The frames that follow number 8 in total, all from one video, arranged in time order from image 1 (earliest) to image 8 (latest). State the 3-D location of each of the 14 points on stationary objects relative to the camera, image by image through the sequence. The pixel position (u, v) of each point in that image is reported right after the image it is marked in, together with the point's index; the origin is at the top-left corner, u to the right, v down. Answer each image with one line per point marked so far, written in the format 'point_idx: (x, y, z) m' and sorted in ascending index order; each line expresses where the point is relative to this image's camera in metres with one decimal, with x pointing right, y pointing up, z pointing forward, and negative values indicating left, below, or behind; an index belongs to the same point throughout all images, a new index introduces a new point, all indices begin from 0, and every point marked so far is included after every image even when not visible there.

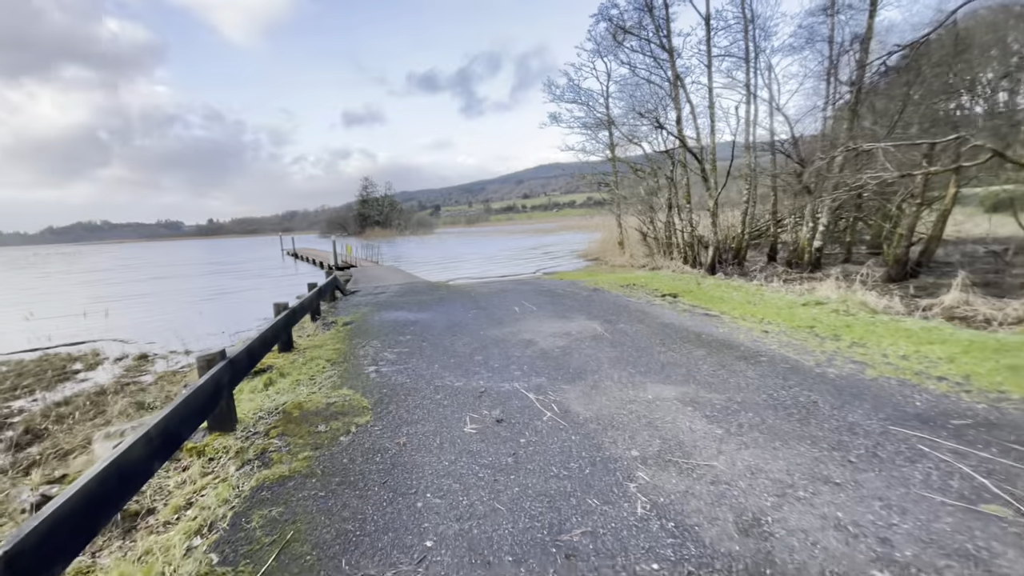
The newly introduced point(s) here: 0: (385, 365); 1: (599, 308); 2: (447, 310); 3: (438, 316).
0: (-1.4, -0.9, +5.2) m
1: (+1.5, -0.3, +8.1) m
2: (-1.2, -0.4, +8.6) m
3: (-1.3, -0.5, +8.0) m
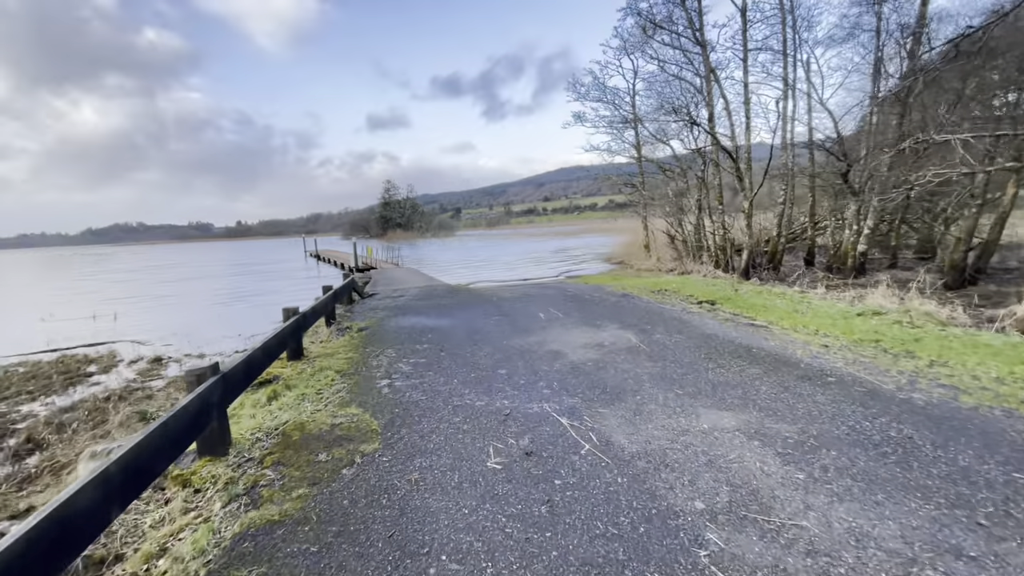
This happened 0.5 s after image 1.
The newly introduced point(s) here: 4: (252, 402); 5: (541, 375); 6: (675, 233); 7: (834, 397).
0: (-1.1, -0.9, +4.7) m
1: (+1.9, -0.4, +7.5) m
2: (-0.8, -0.5, +8.1) m
3: (-0.9, -0.5, +7.5) m
4: (-2.5, -1.1, +4.5) m
5: (+0.3, -0.9, +4.6) m
6: (+6.5, +2.2, +19.0) m
7: (+2.7, -0.9, +4.0) m
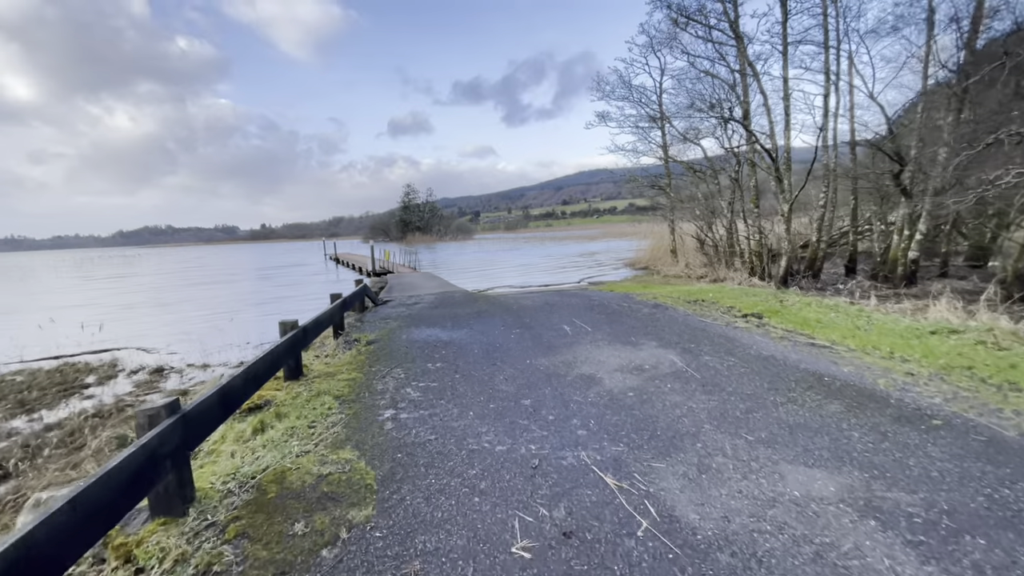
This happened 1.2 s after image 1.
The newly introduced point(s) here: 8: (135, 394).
0: (-0.9, -1.0, +4.0) m
1: (+2.3, -0.6, +6.7) m
2: (-0.4, -0.6, +7.4) m
3: (-0.5, -0.7, +6.8) m
4: (-2.3, -1.2, +3.9) m
5: (+0.5, -1.0, +3.8) m
6: (+7.3, +1.9, +18.0) m
7: (+2.9, -1.1, +3.1) m
8: (-6.1, -1.7, +7.6) m
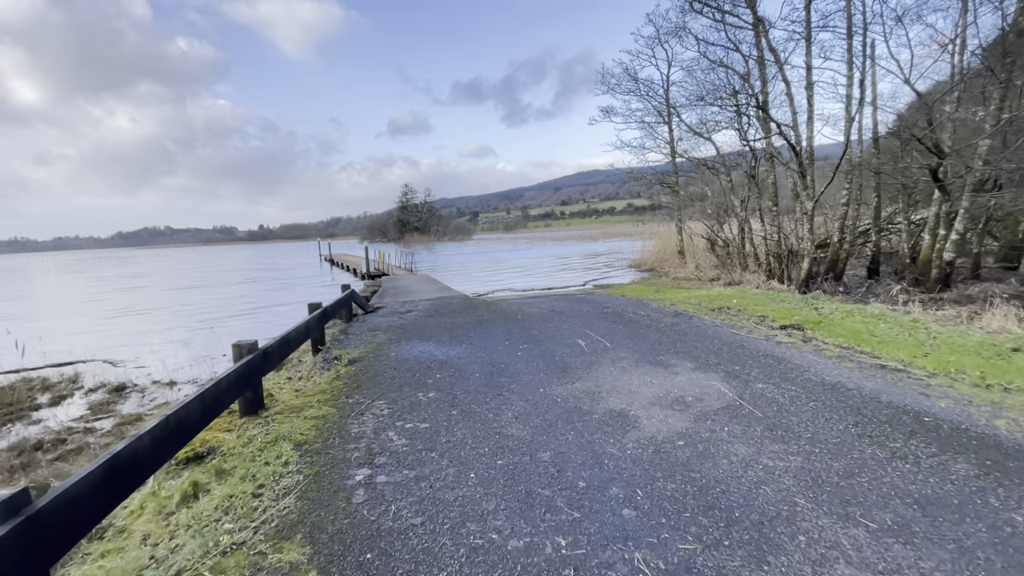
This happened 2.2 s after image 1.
0: (-0.8, -1.2, +3.0) m
1: (+2.3, -0.7, +5.7) m
2: (-0.3, -0.7, +6.4) m
3: (-0.5, -0.8, +5.8) m
4: (-2.2, -1.3, +2.9) m
5: (+0.6, -1.1, +2.9) m
6: (+7.4, +1.8, +17.0) m
7: (+3.0, -1.2, +2.2) m
8: (-6.0, -1.8, +6.6) m
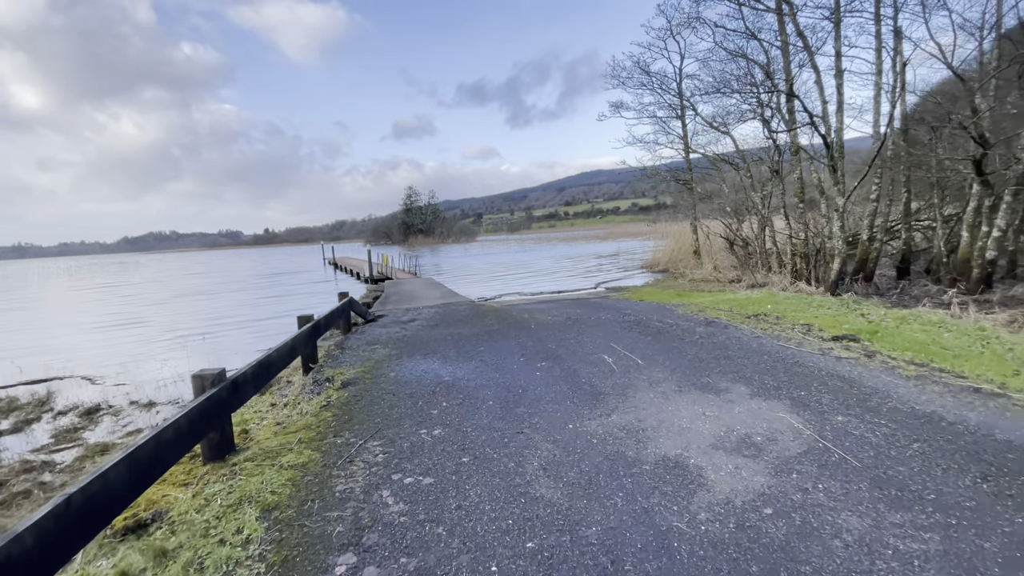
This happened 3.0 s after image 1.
0: (-0.7, -1.3, +2.2) m
1: (+2.5, -0.8, +4.9) m
2: (-0.1, -0.8, +5.6) m
3: (-0.3, -0.9, +5.0) m
4: (-2.0, -1.5, +2.1) m
5: (+0.8, -1.2, +2.1) m
6: (+7.7, +1.7, +16.2) m
7: (+3.2, -1.3, +1.3) m
8: (-5.8, -2.0, +5.8) m
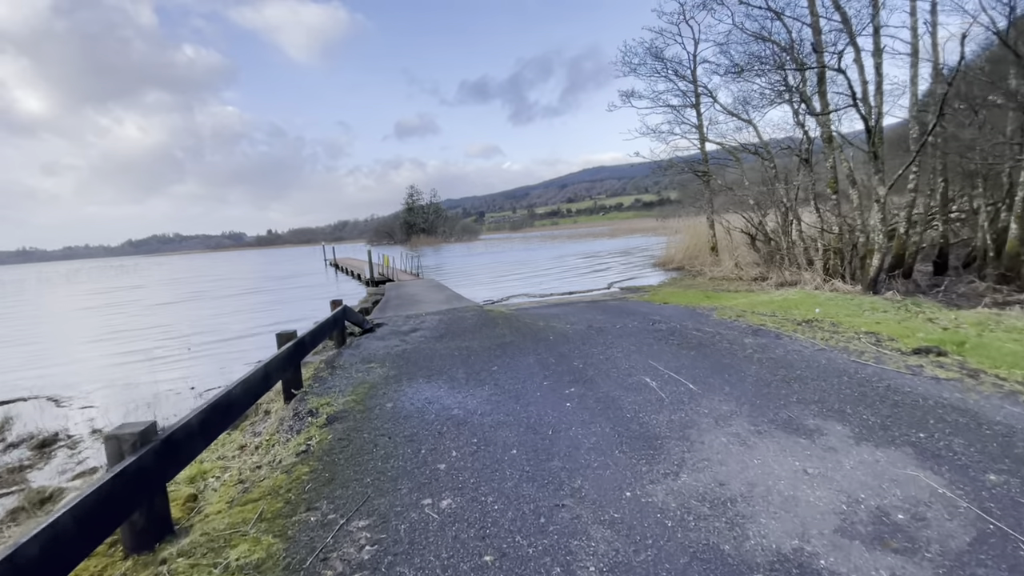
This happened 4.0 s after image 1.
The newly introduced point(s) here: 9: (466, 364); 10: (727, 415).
0: (-0.5, -1.4, +1.3) m
1: (+2.7, -0.9, +4.0) m
2: (+0.1, -0.9, +4.7) m
3: (-0.1, -1.0, +4.1) m
4: (-1.8, -1.6, +1.2) m
5: (+1.0, -1.3, +1.1) m
6: (+7.9, +1.8, +15.2) m
7: (+3.4, -1.3, +0.4) m
8: (-5.6, -2.2, +4.9) m
9: (-0.5, -0.9, +5.4) m
10: (+1.6, -1.0, +3.6) m
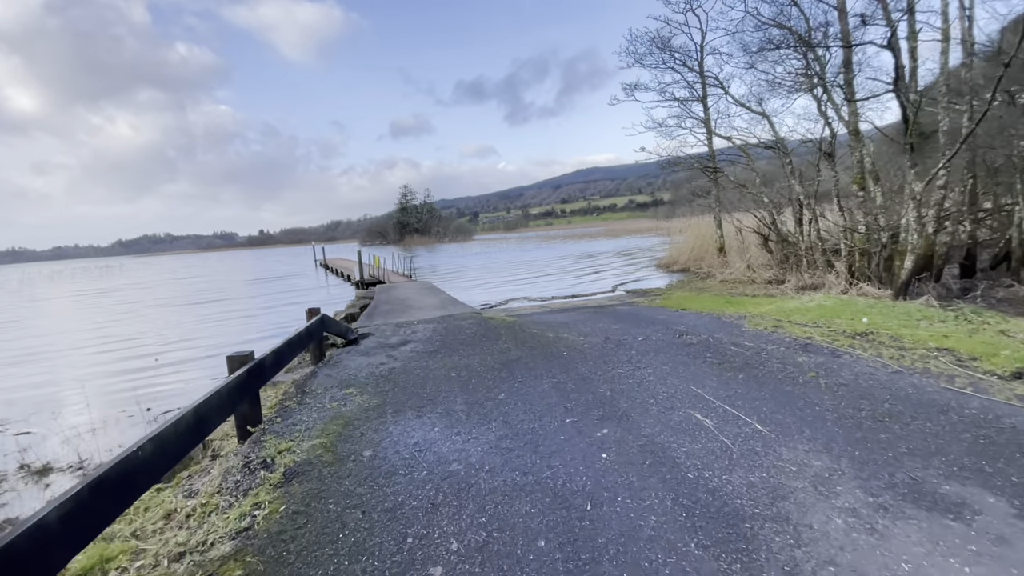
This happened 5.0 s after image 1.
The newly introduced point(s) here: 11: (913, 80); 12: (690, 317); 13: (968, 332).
0: (-0.3, -1.5, +0.3) m
1: (+2.9, -1.0, +3.0) m
2: (+0.2, -1.0, +3.7) m
3: (+0.1, -1.1, +3.1) m
4: (-1.7, -1.7, +0.2) m
5: (+1.1, -1.4, +0.2) m
6: (+7.9, +1.7, +14.3) m
7: (+3.5, -1.4, -0.6) m
8: (-5.5, -2.2, +3.9) m
9: (-0.4, -1.0, +4.4) m
10: (+1.8, -1.1, +2.6) m
11: (+8.3, +4.3, +9.6) m
12: (+3.0, -0.5, +7.8) m
13: (+5.6, -0.5, +5.8) m
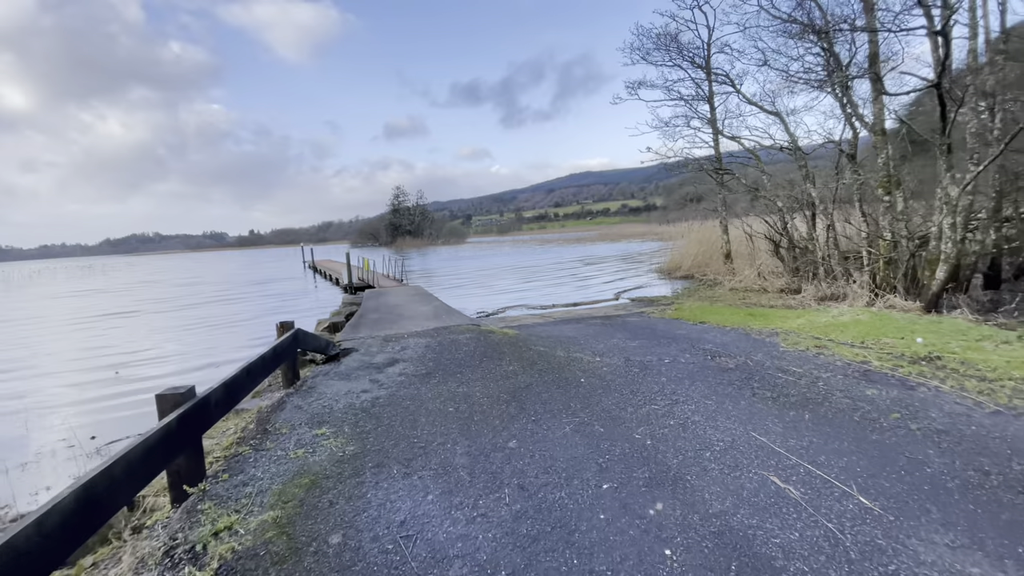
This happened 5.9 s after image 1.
0: (-0.2, -1.6, -0.6) m
1: (+3.0, -1.1, +2.2) m
2: (+0.3, -1.1, +2.8) m
3: (+0.2, -1.2, +2.2) m
4: (-1.5, -1.8, -0.7) m
5: (+1.3, -1.5, -0.7) m
6: (+7.8, +1.4, +13.5) m
7: (+3.7, -1.5, -1.4) m
8: (-5.4, -2.3, +2.9) m
9: (-0.3, -1.1, +3.5) m
10: (+1.9, -1.2, +1.8) m
11: (+8.3, +4.0, +8.9) m
12: (+3.0, -0.7, +7.0) m
13: (+5.7, -0.7, +5.0) m
